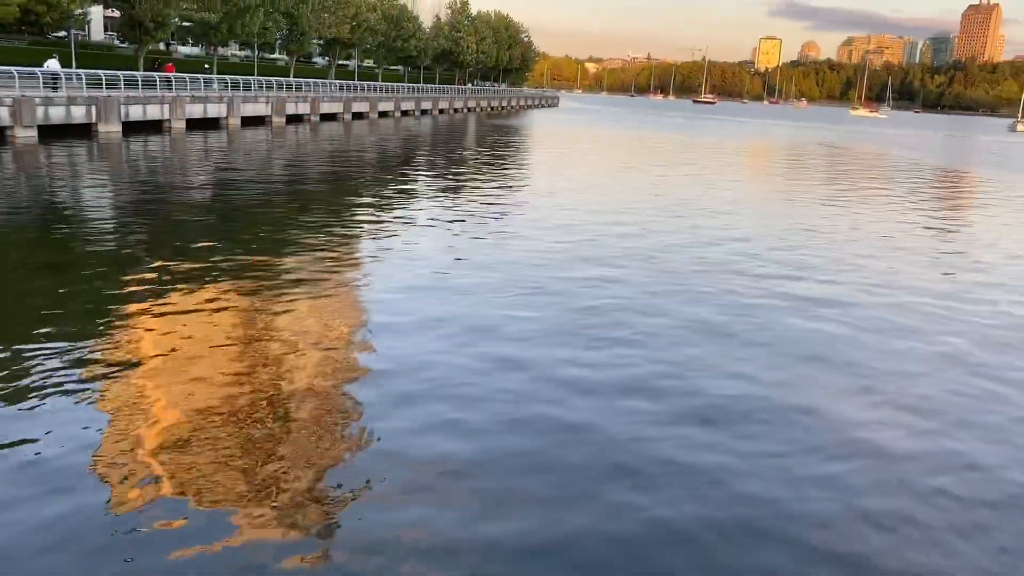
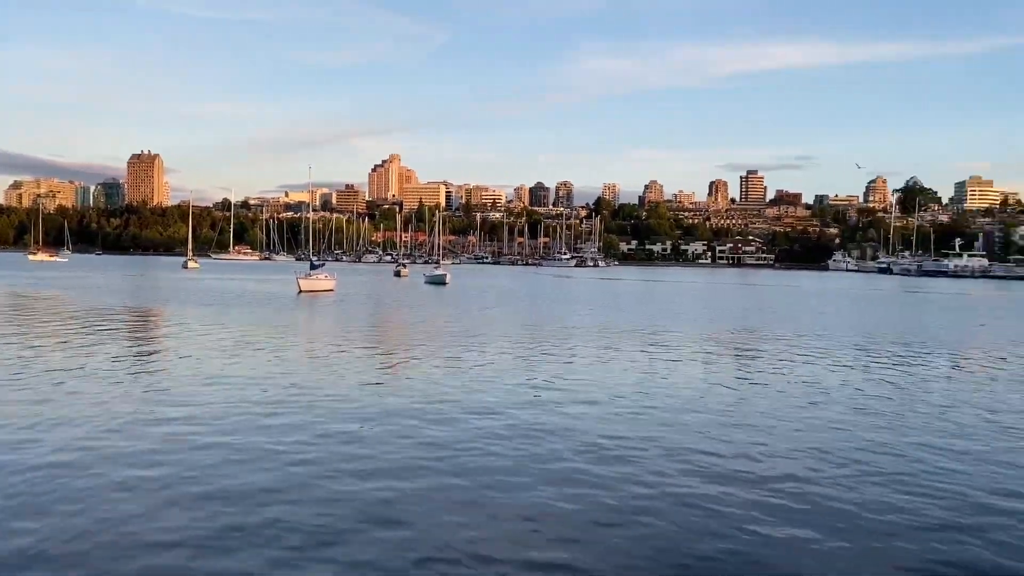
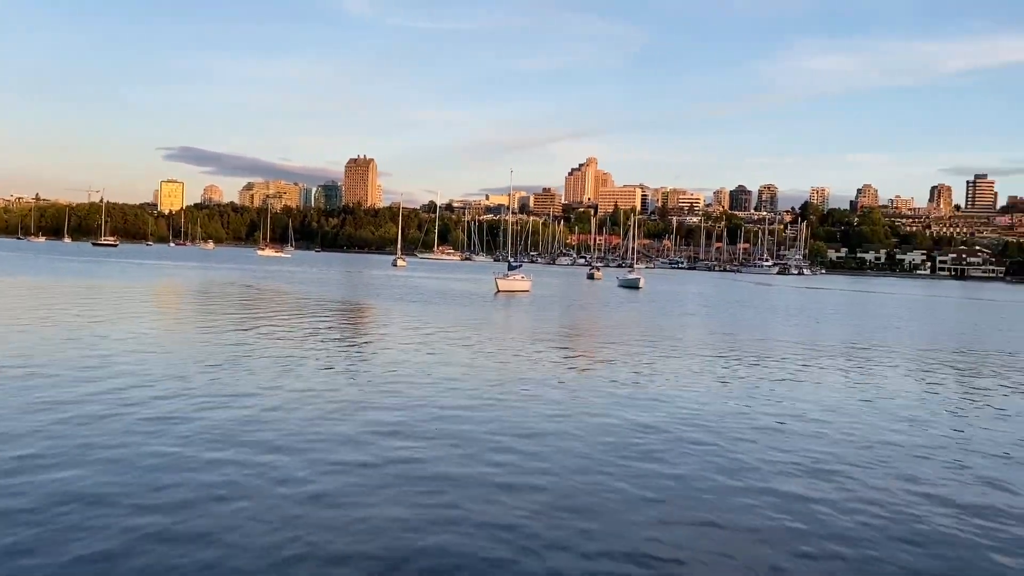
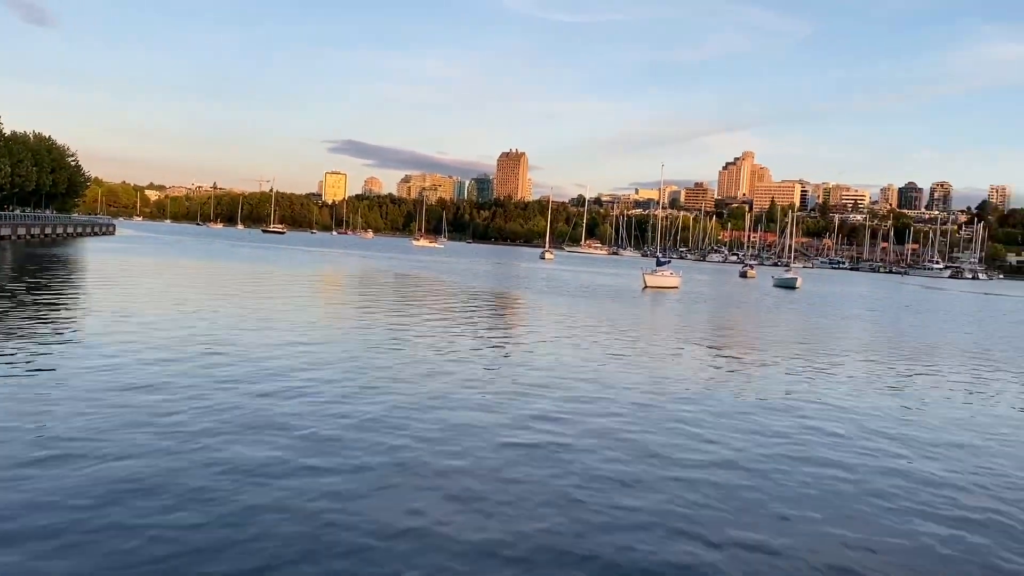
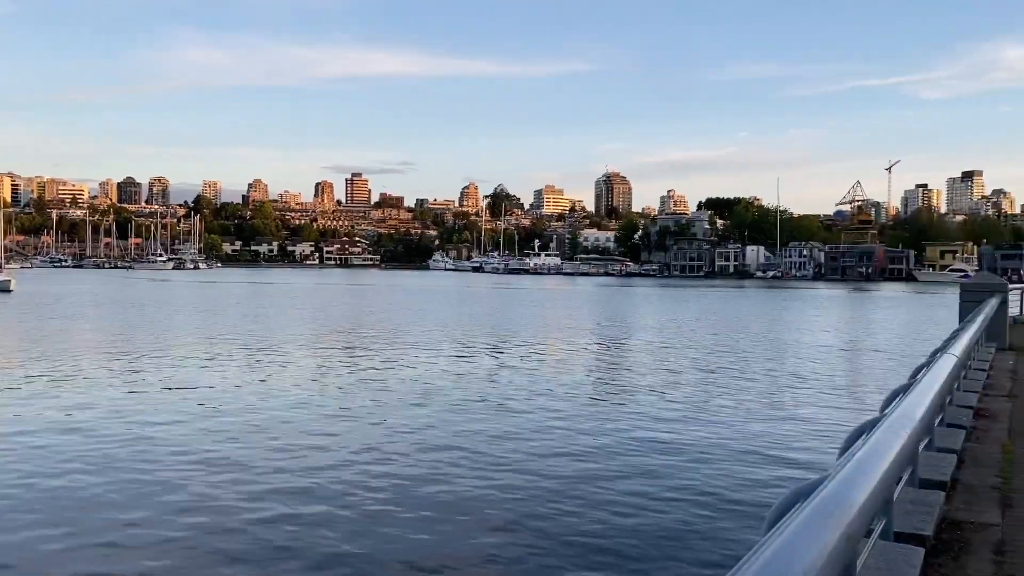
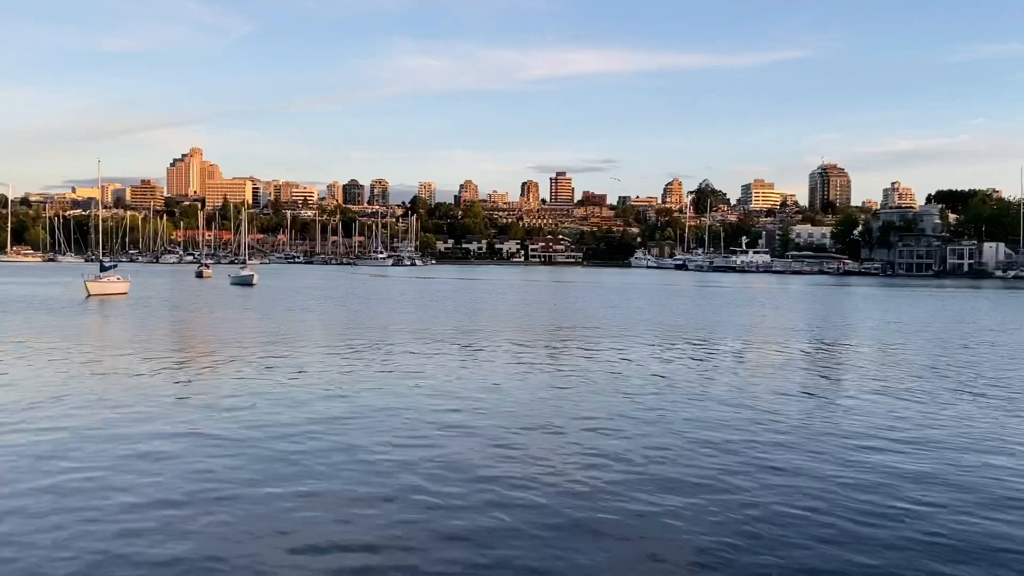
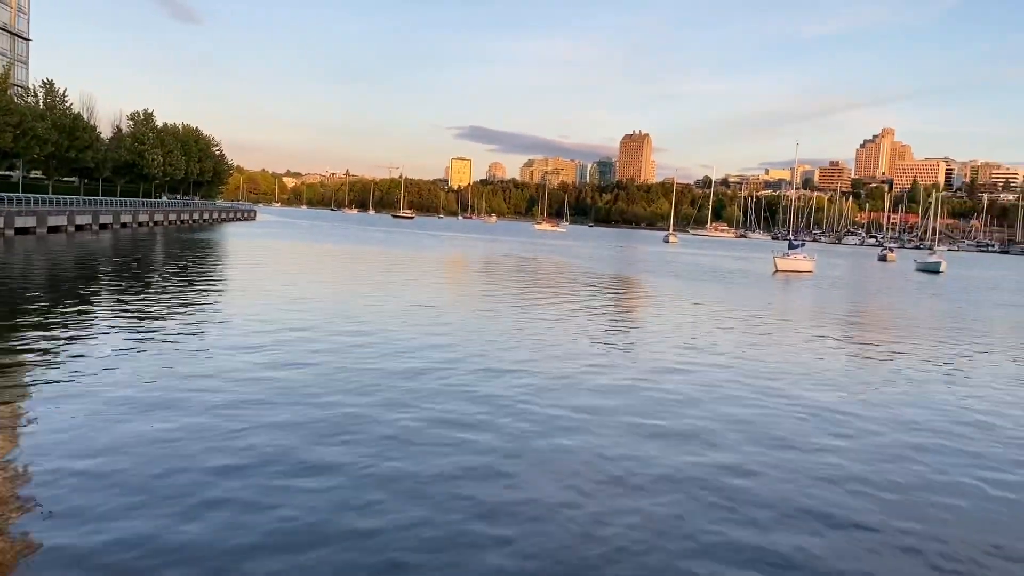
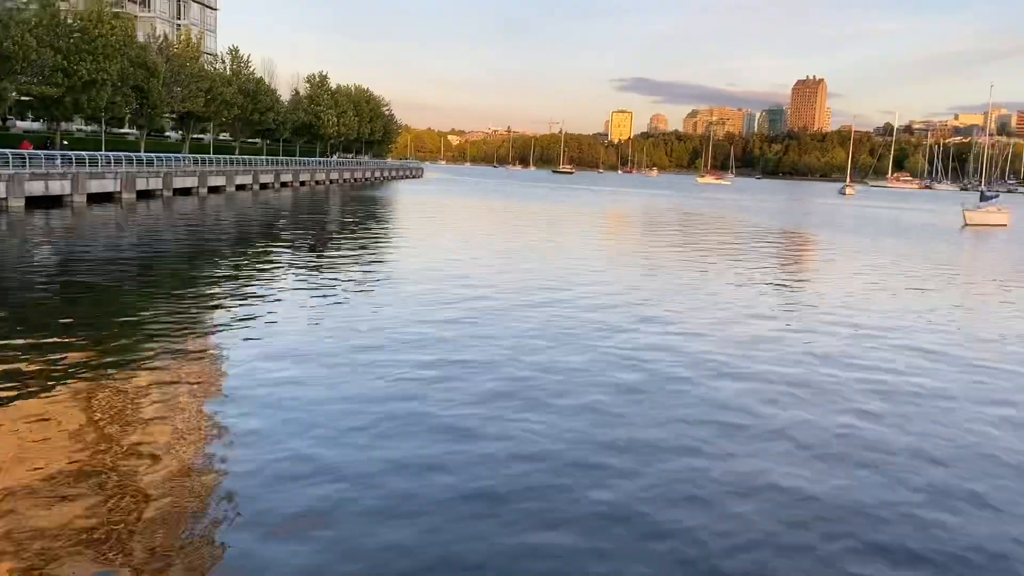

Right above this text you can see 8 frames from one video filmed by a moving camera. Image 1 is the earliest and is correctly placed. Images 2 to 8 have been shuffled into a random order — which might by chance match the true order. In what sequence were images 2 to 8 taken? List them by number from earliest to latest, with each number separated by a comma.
8, 7, 4, 3, 2, 6, 5
